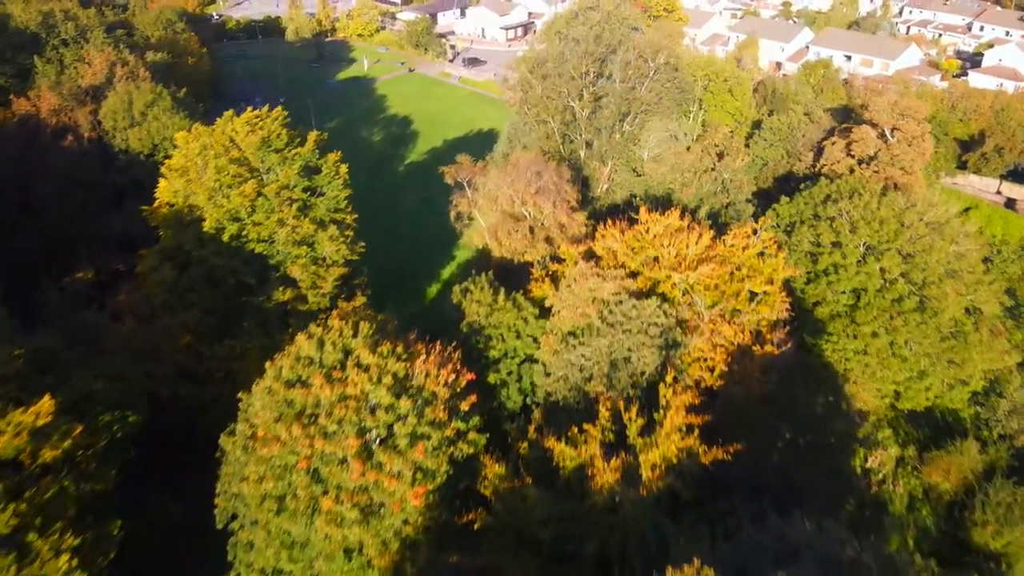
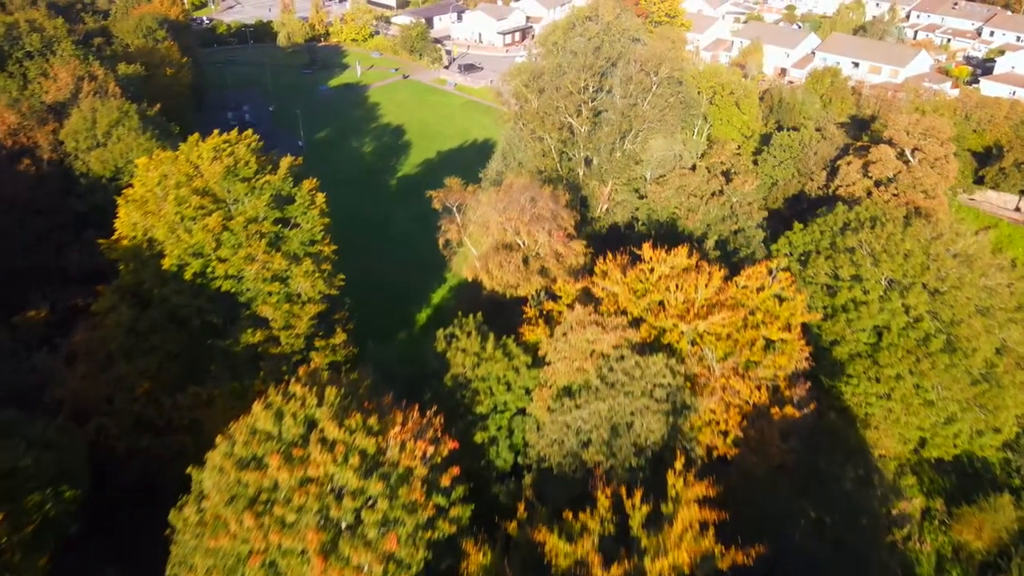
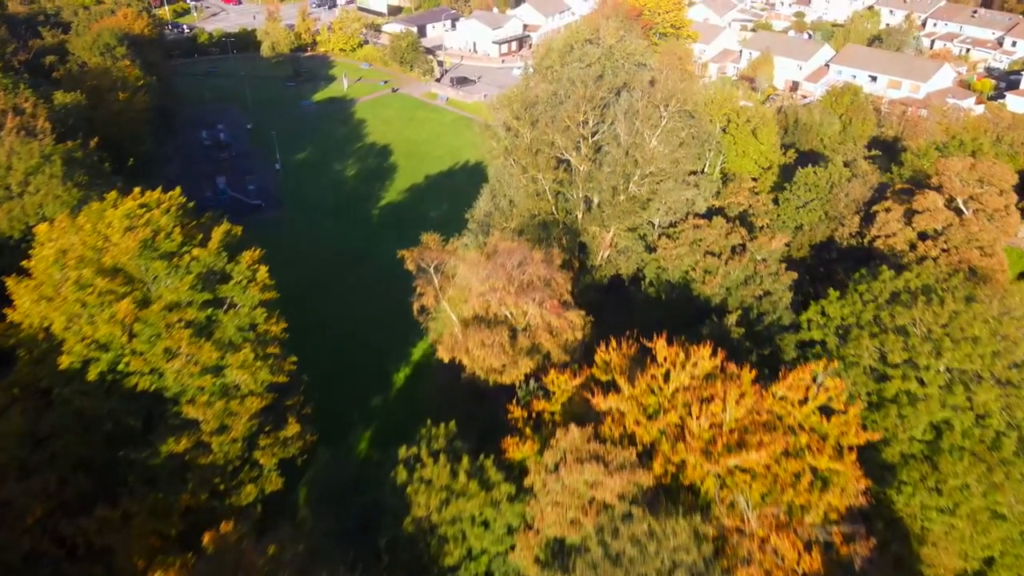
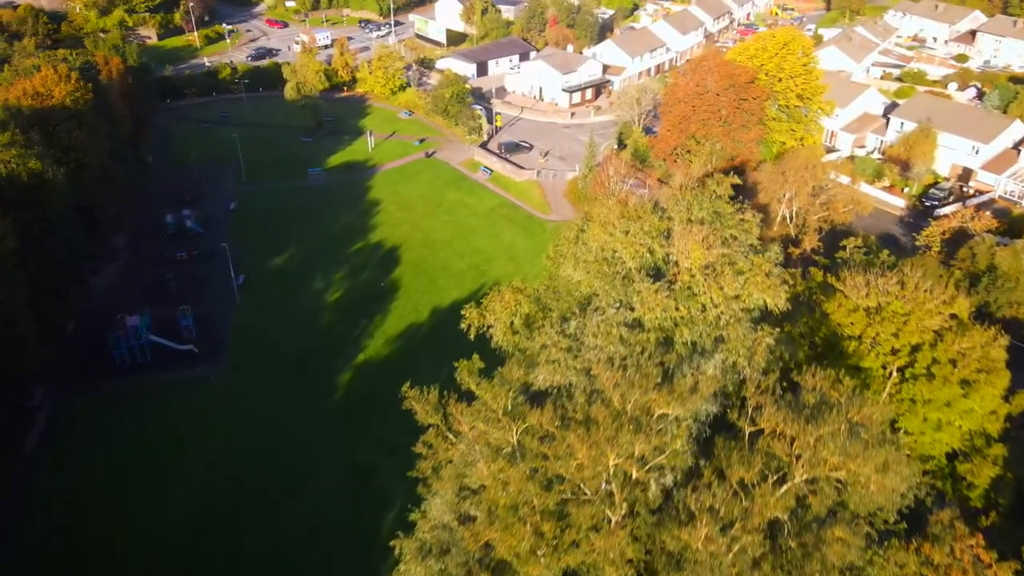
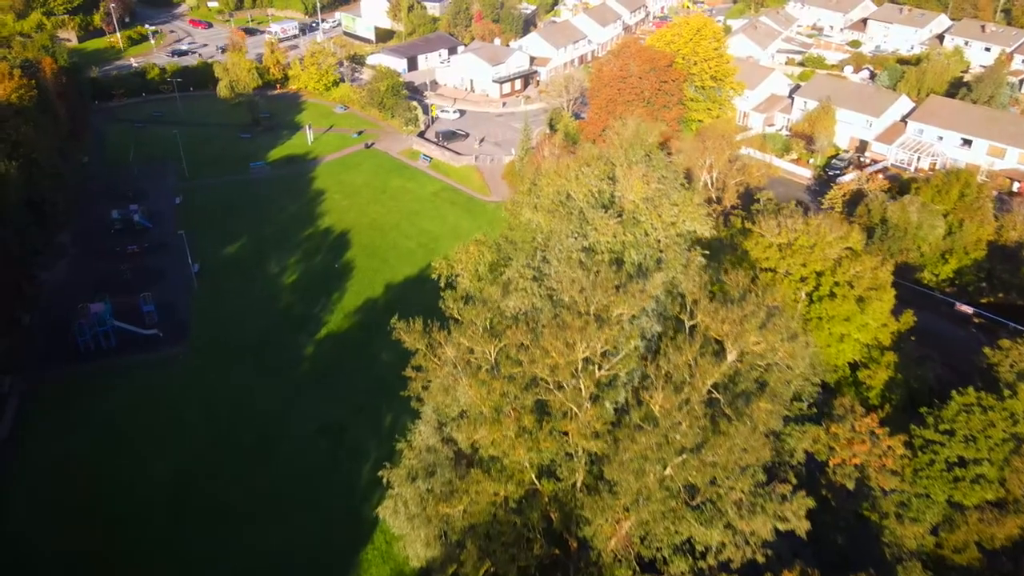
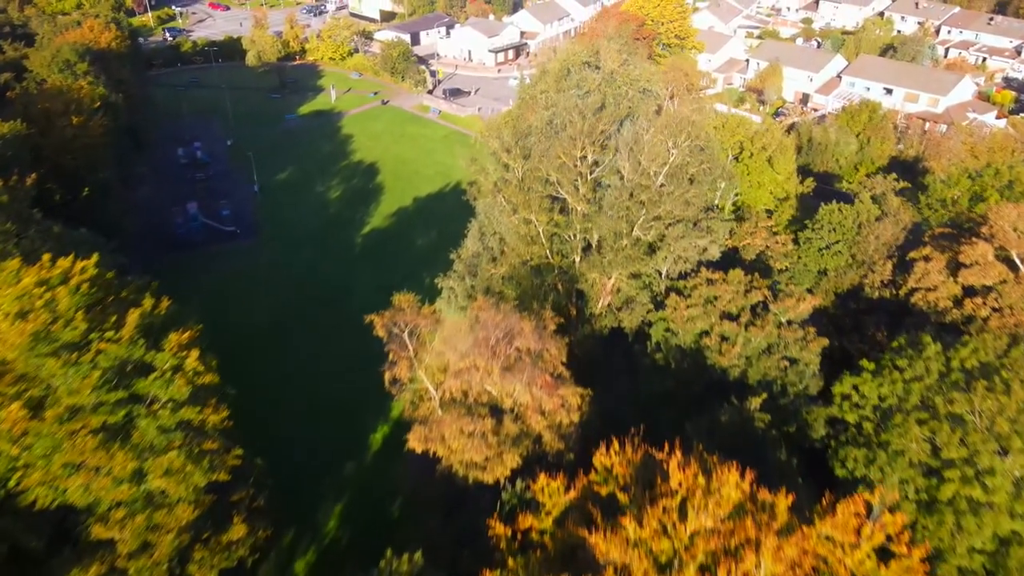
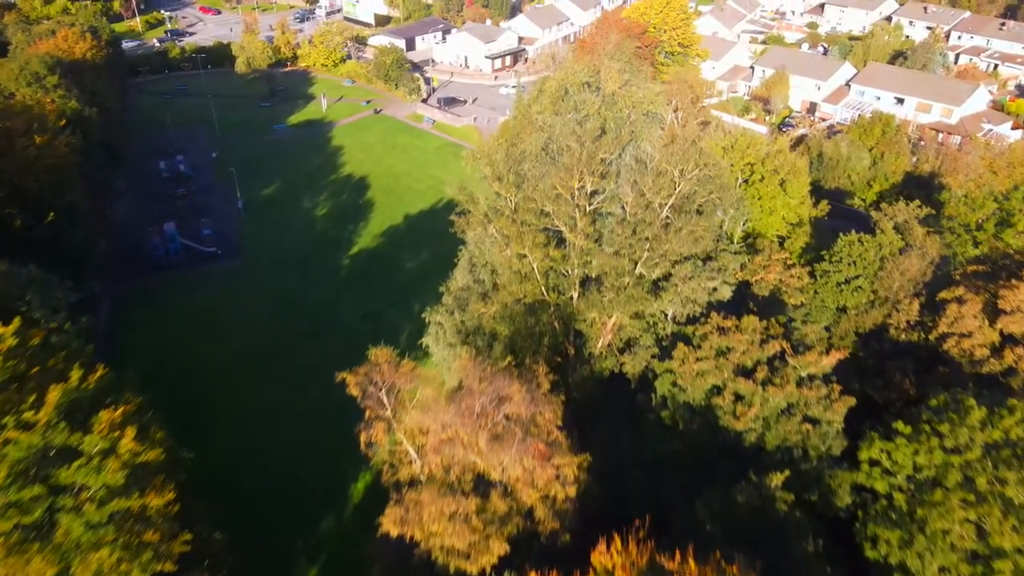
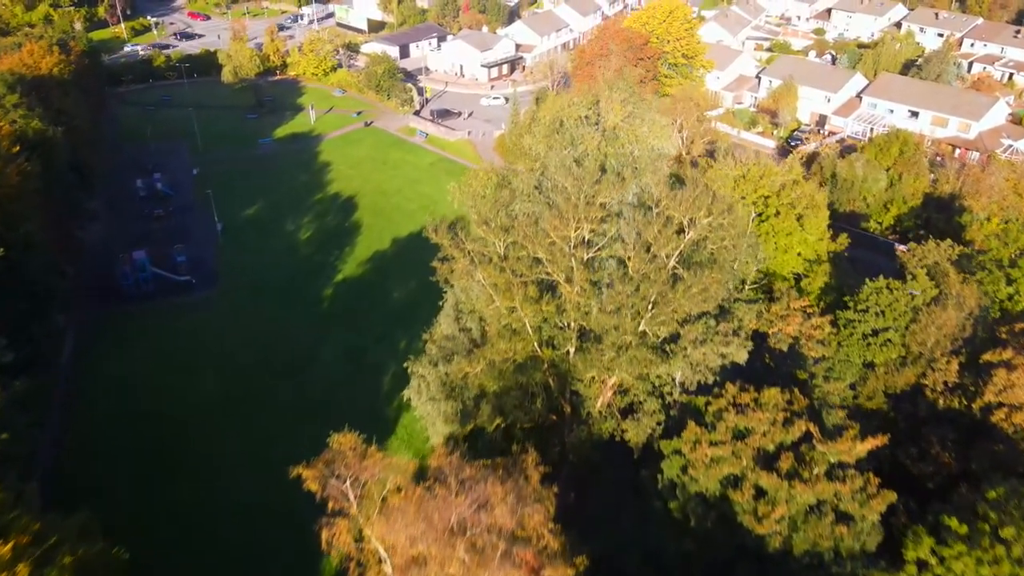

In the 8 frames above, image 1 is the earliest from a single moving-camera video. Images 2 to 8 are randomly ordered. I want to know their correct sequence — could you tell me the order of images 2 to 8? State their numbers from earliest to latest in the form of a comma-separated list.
2, 3, 6, 7, 8, 5, 4
